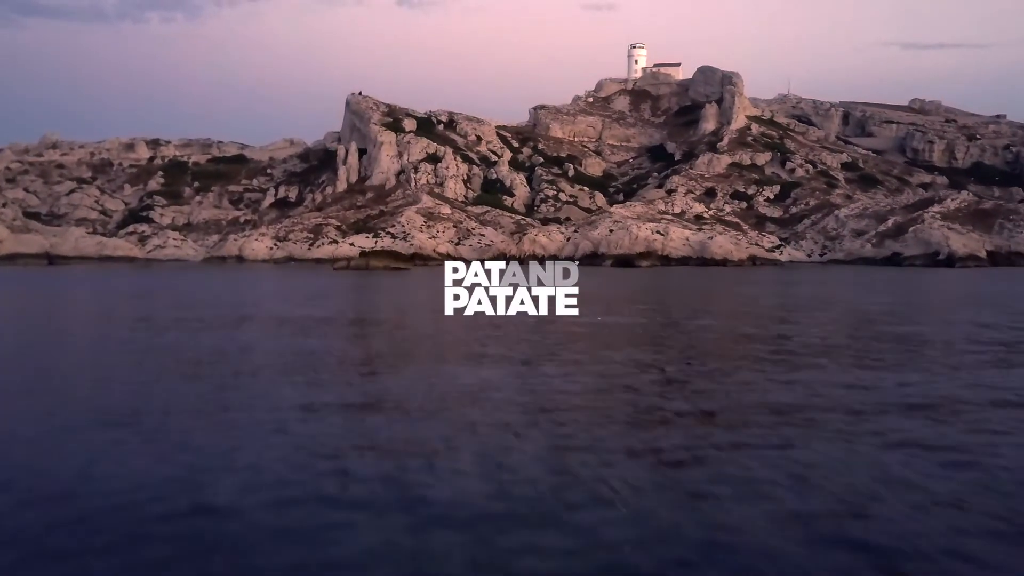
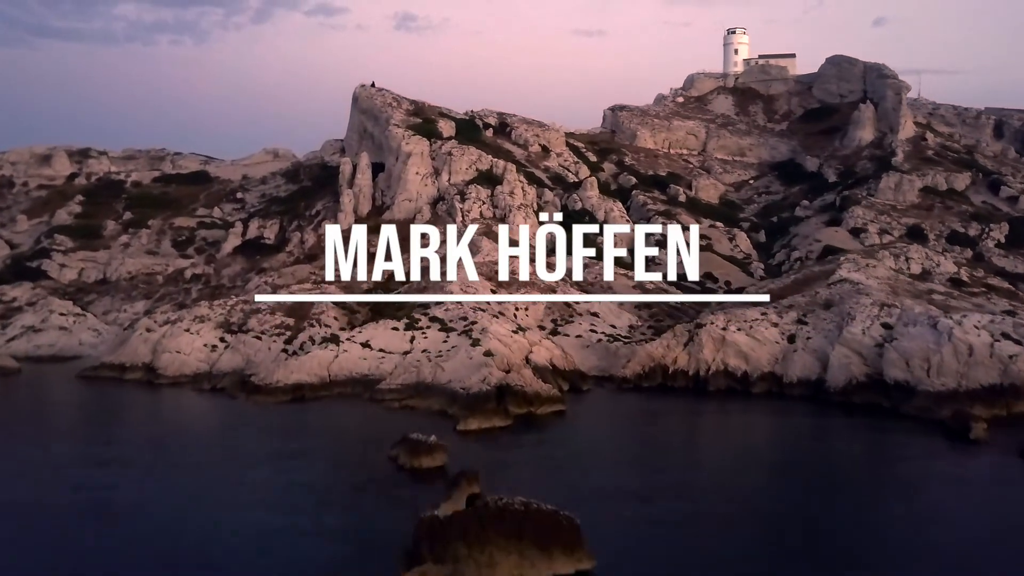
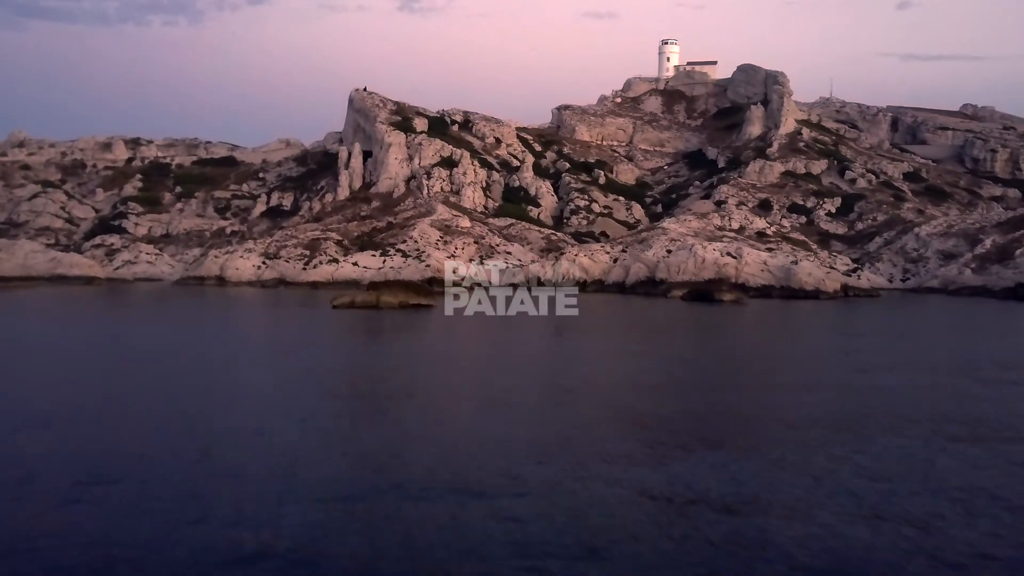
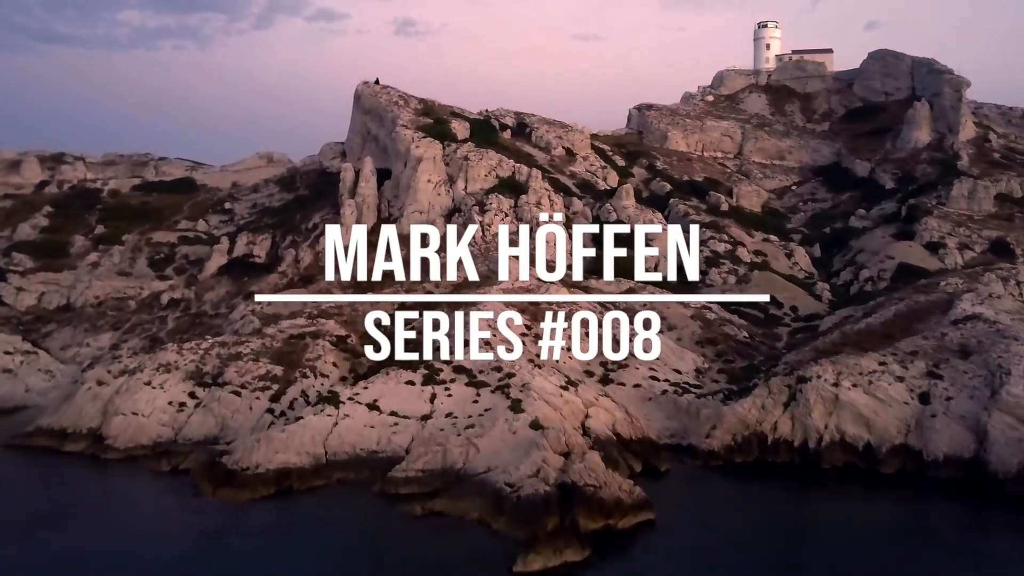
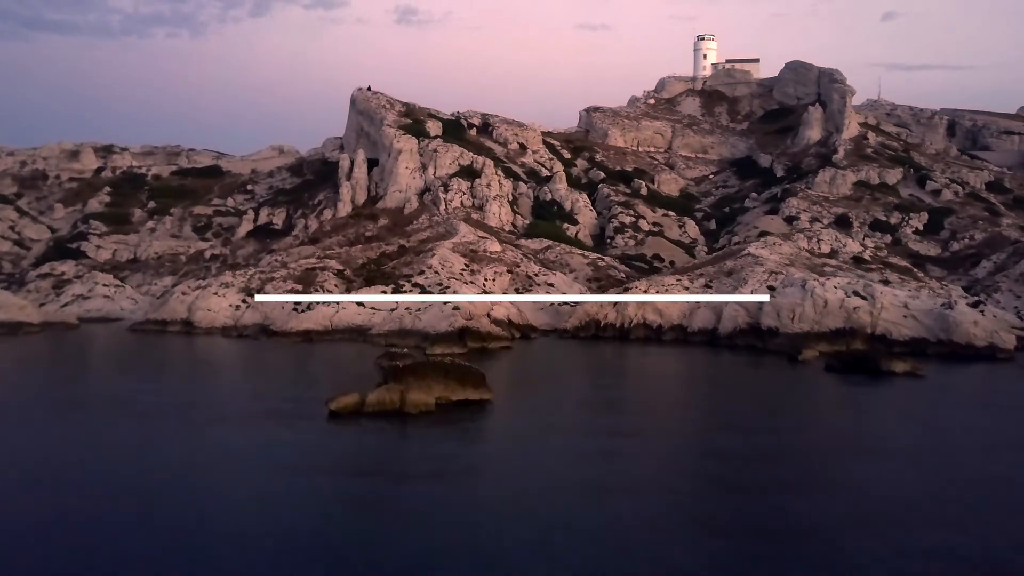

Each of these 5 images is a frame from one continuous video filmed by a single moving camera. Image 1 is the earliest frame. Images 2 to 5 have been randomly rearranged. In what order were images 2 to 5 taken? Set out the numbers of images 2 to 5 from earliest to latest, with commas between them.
3, 5, 2, 4
